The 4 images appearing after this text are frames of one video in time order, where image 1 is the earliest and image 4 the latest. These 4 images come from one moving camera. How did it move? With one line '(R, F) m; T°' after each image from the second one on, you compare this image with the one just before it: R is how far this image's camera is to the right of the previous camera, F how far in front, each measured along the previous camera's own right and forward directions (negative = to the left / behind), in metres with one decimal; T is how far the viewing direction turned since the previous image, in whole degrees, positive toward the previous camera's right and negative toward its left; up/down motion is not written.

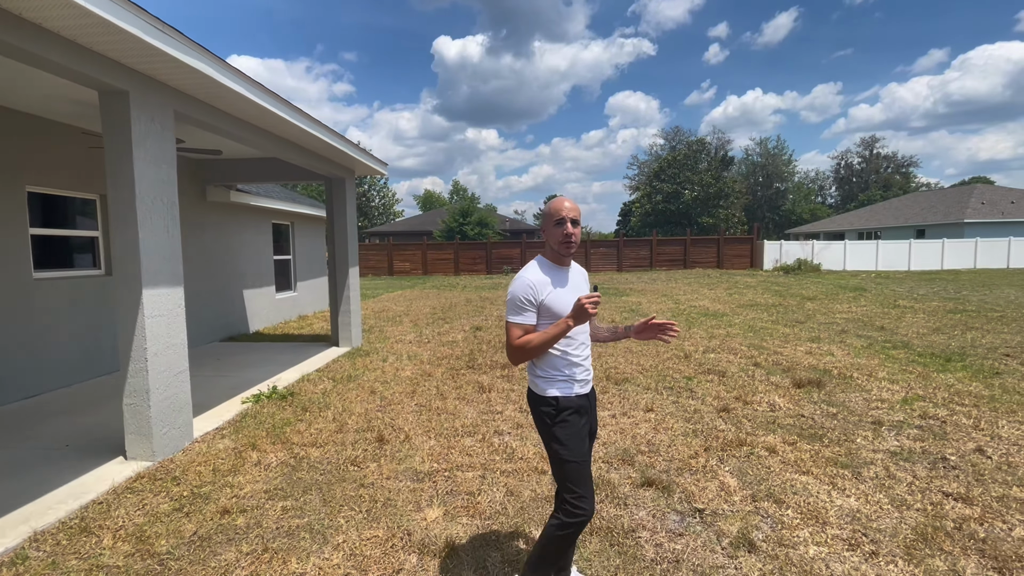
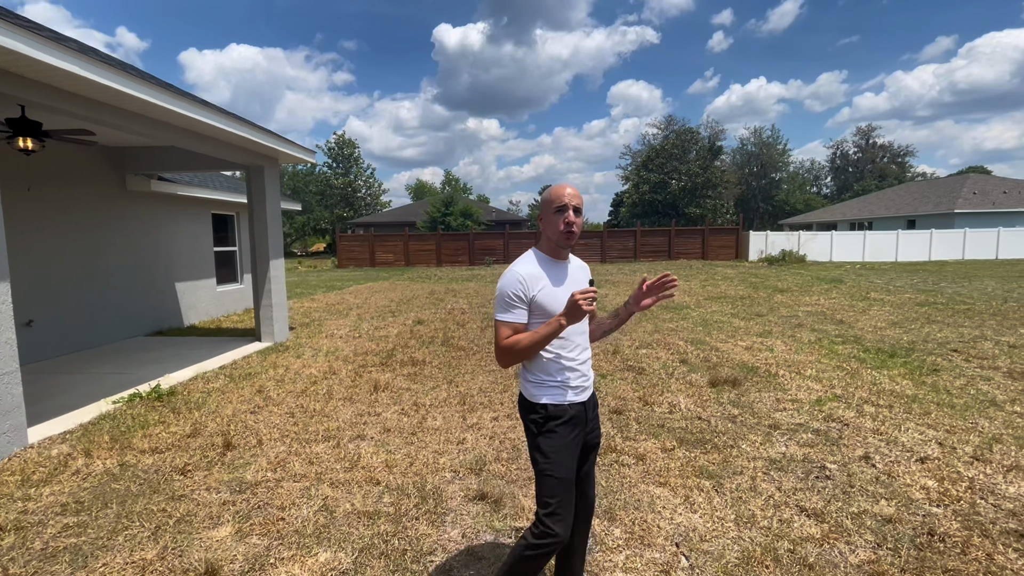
(+1.0, +0.3) m; 0°
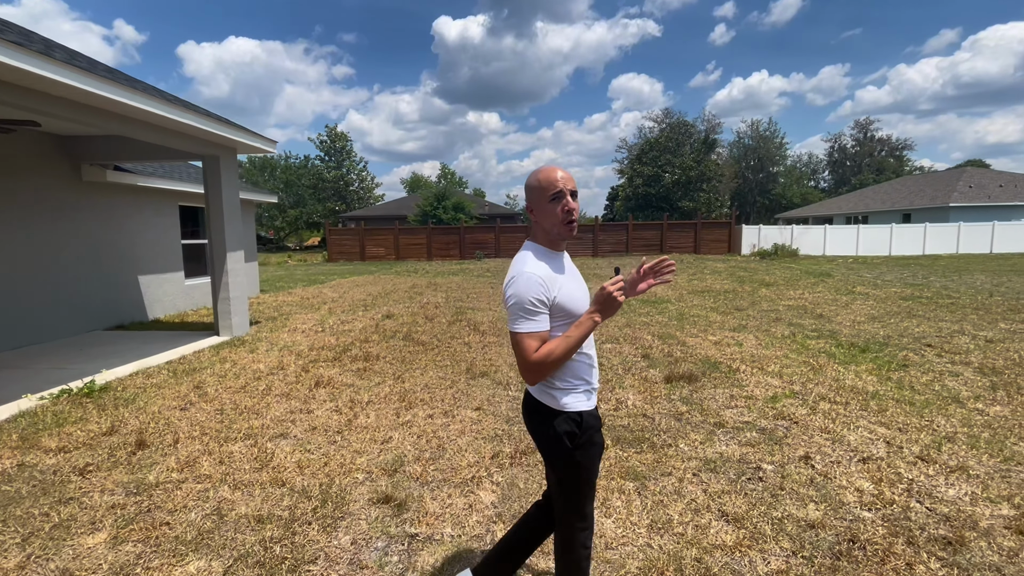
(+0.5, +0.2) m; 0°
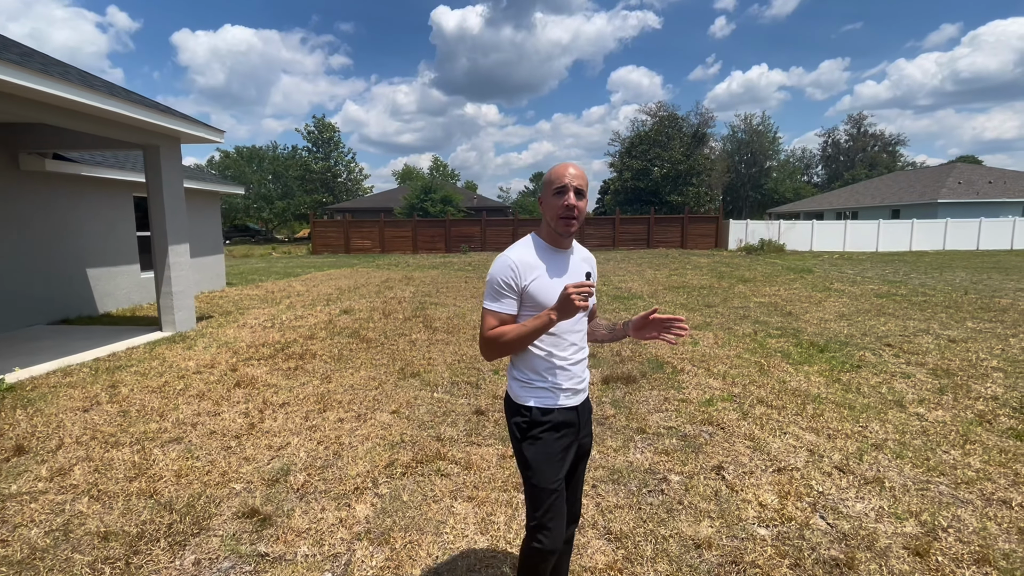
(+0.6, +0.2) m; 0°
